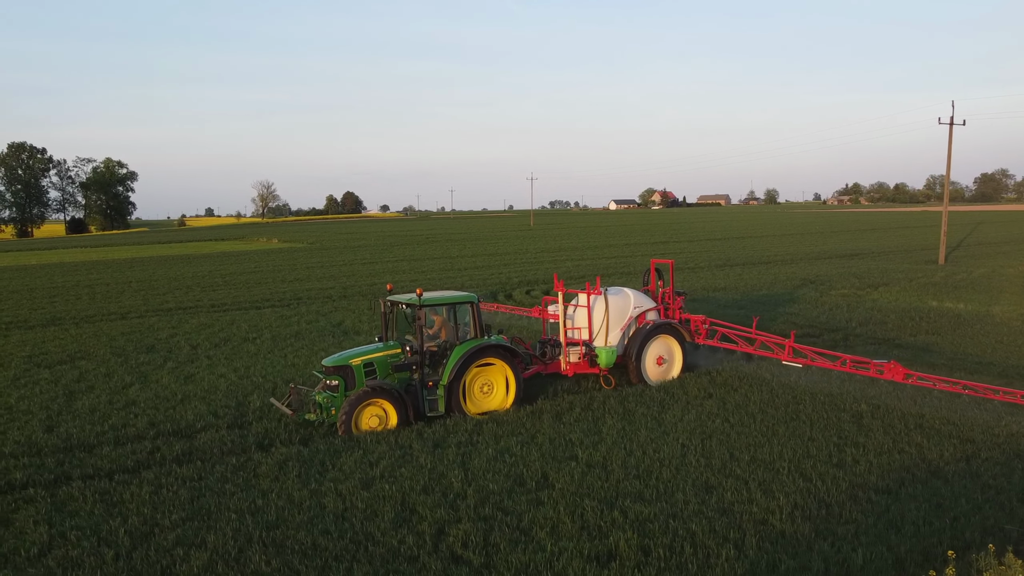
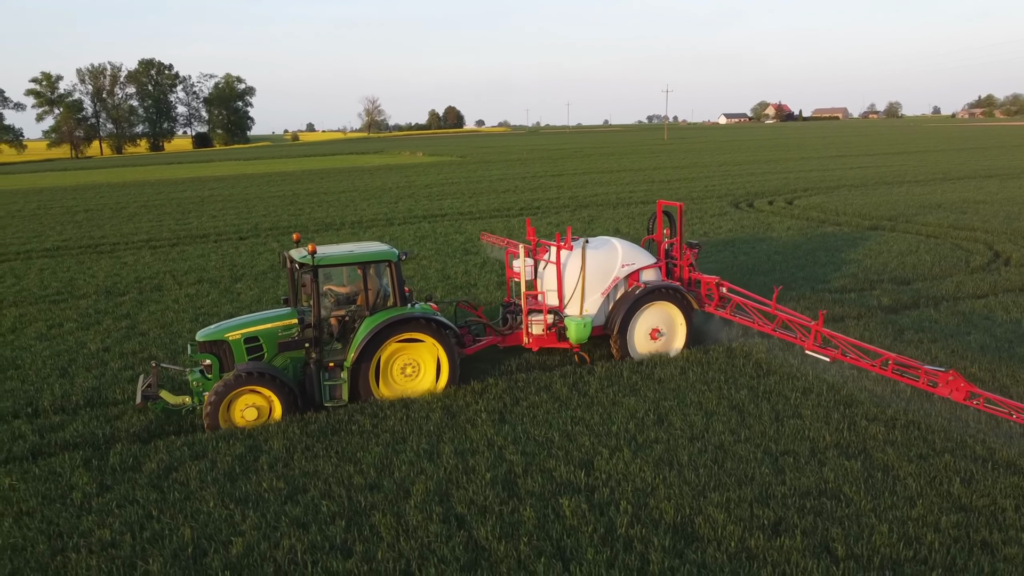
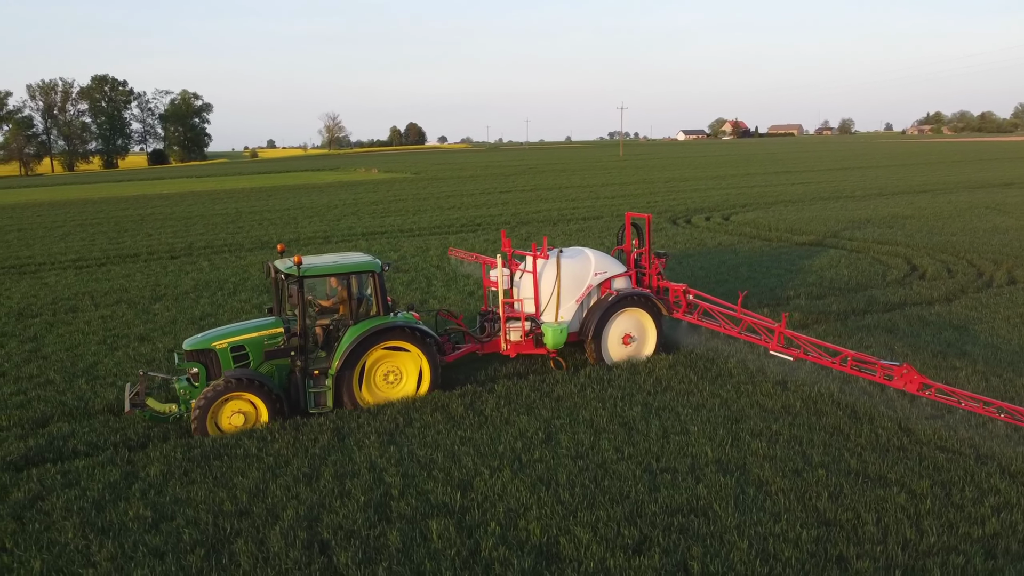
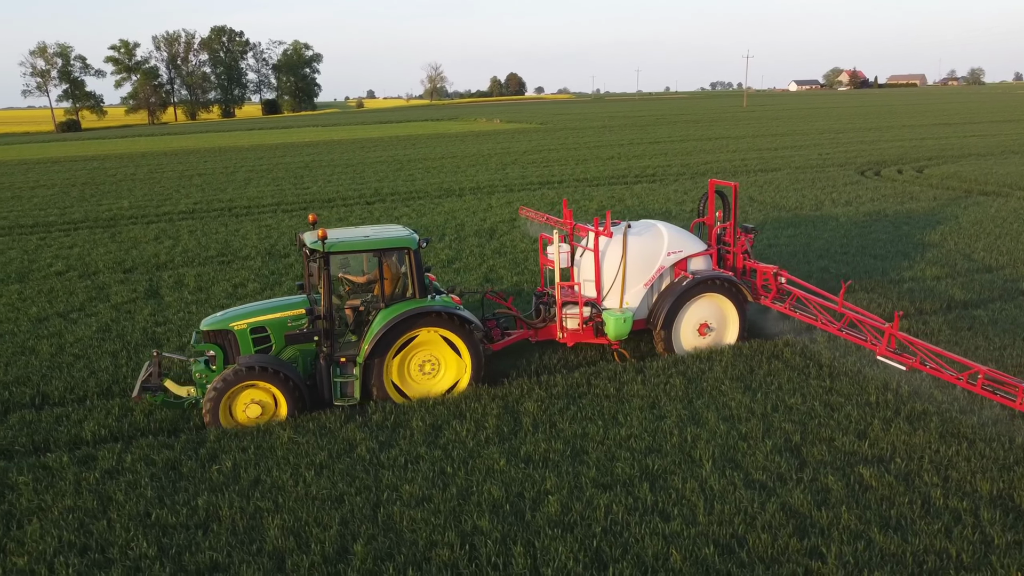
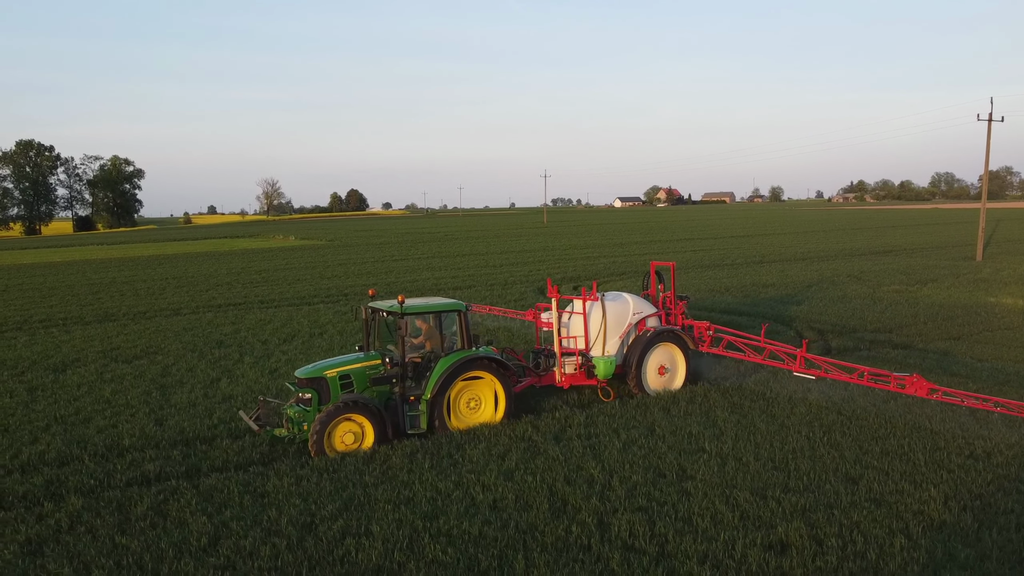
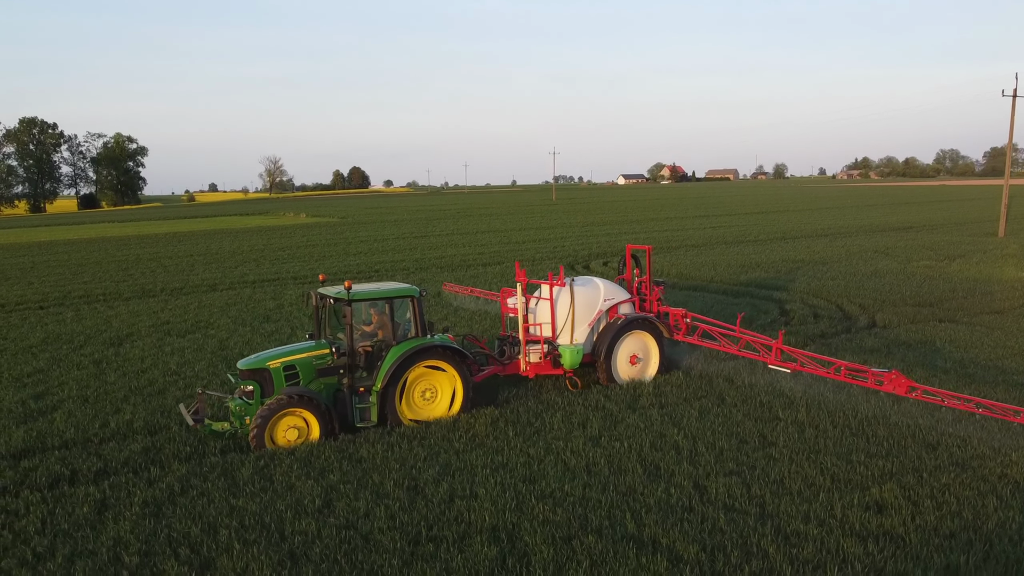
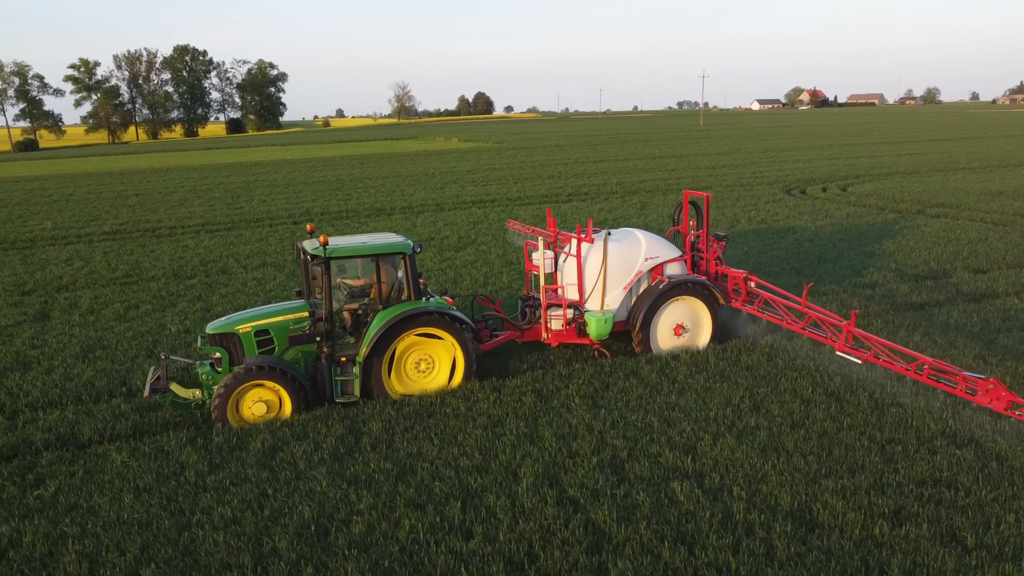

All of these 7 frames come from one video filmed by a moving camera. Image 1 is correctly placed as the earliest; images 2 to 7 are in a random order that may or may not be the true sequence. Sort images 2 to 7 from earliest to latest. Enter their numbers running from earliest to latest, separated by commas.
5, 6, 3, 2, 7, 4
